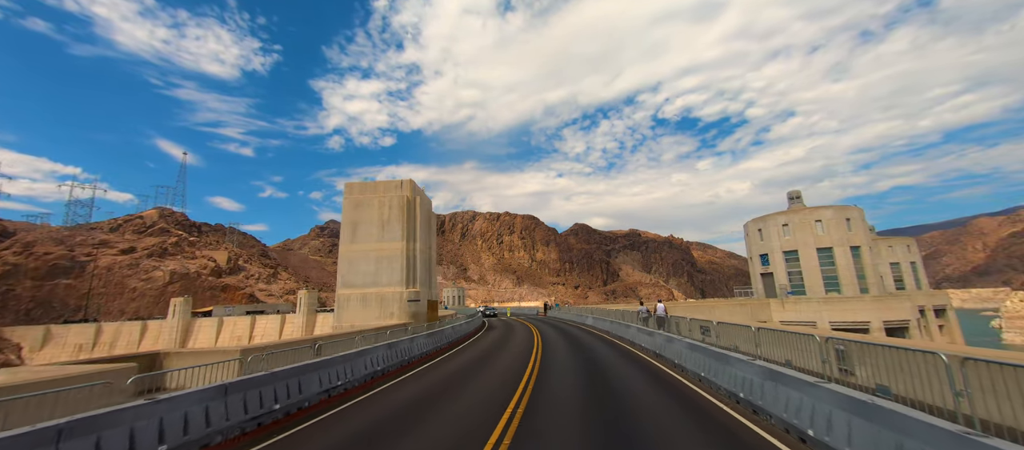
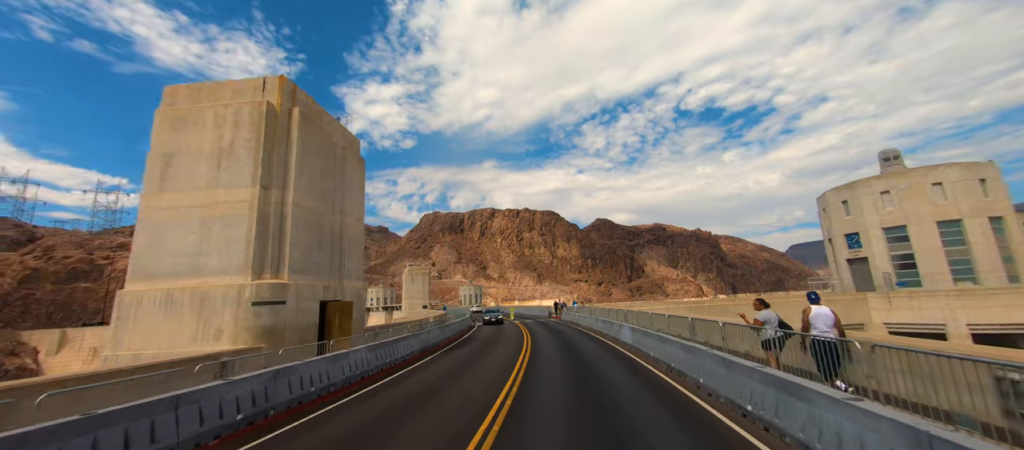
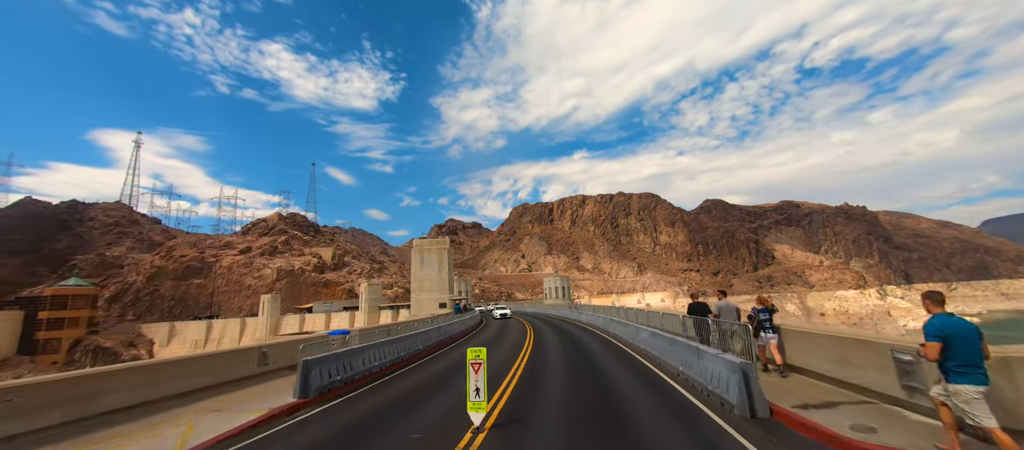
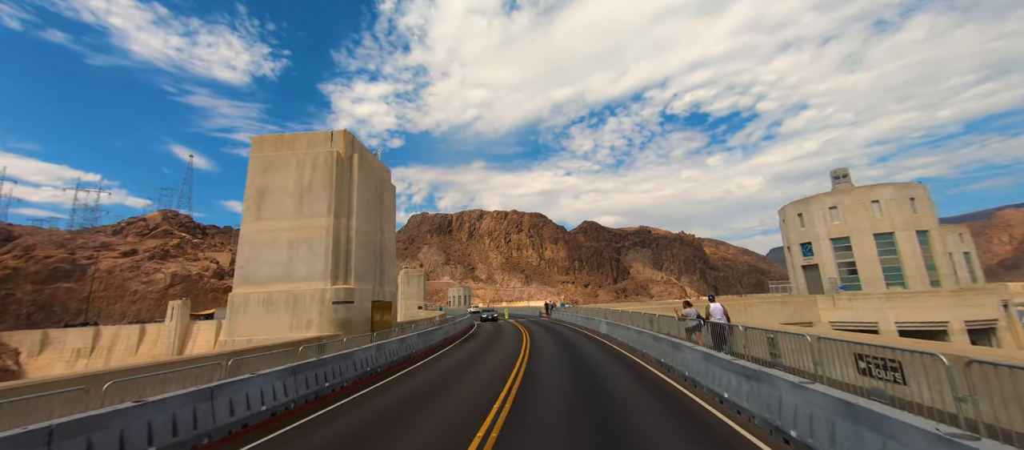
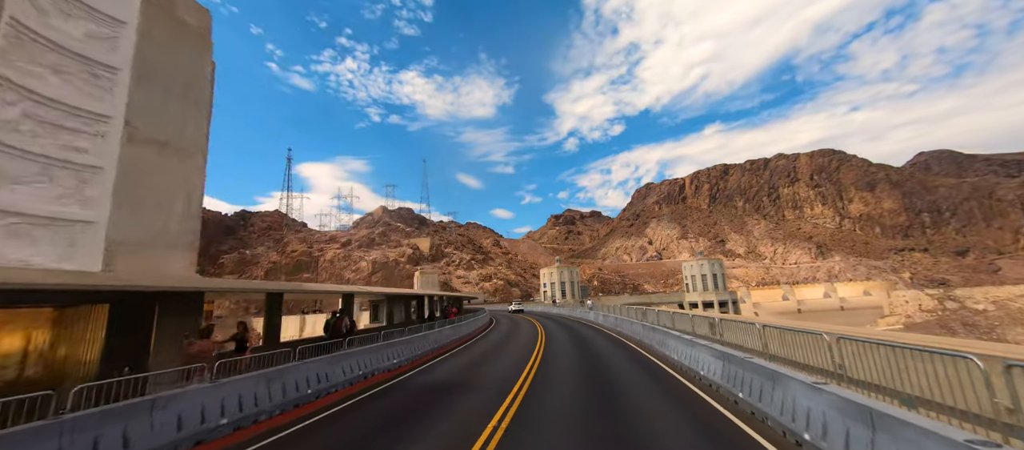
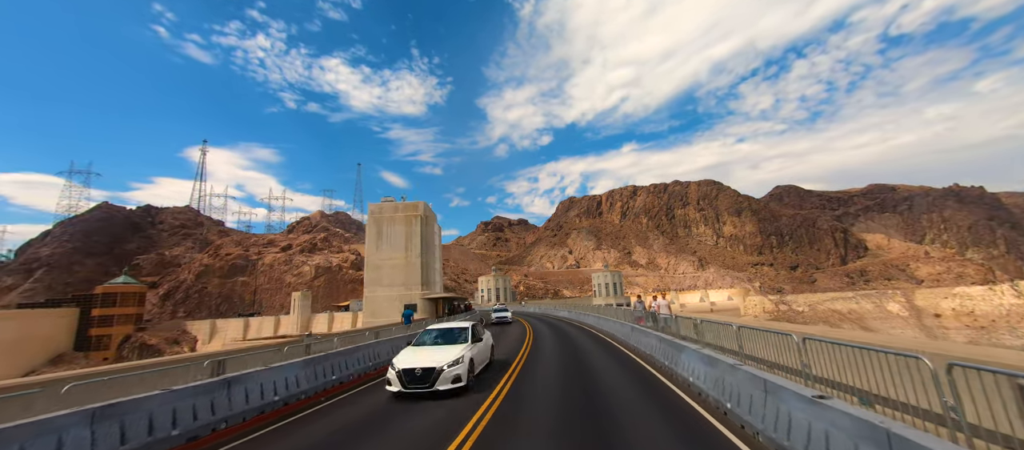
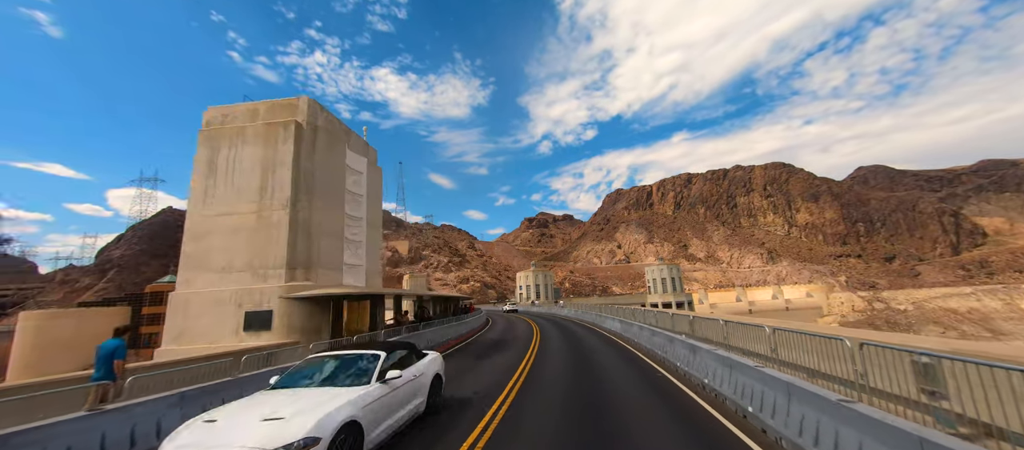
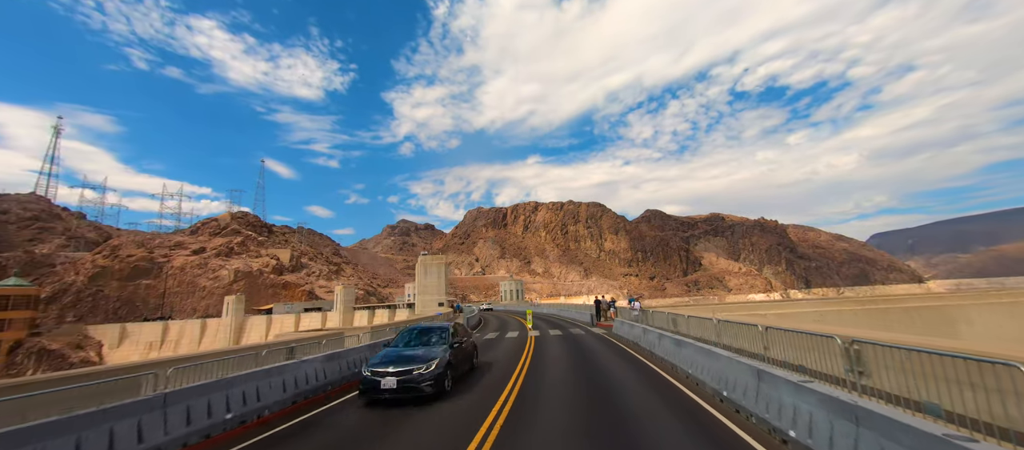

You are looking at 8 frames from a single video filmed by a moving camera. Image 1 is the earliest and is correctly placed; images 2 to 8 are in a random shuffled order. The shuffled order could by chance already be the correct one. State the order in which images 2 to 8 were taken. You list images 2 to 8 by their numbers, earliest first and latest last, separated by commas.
4, 2, 8, 3, 6, 7, 5
